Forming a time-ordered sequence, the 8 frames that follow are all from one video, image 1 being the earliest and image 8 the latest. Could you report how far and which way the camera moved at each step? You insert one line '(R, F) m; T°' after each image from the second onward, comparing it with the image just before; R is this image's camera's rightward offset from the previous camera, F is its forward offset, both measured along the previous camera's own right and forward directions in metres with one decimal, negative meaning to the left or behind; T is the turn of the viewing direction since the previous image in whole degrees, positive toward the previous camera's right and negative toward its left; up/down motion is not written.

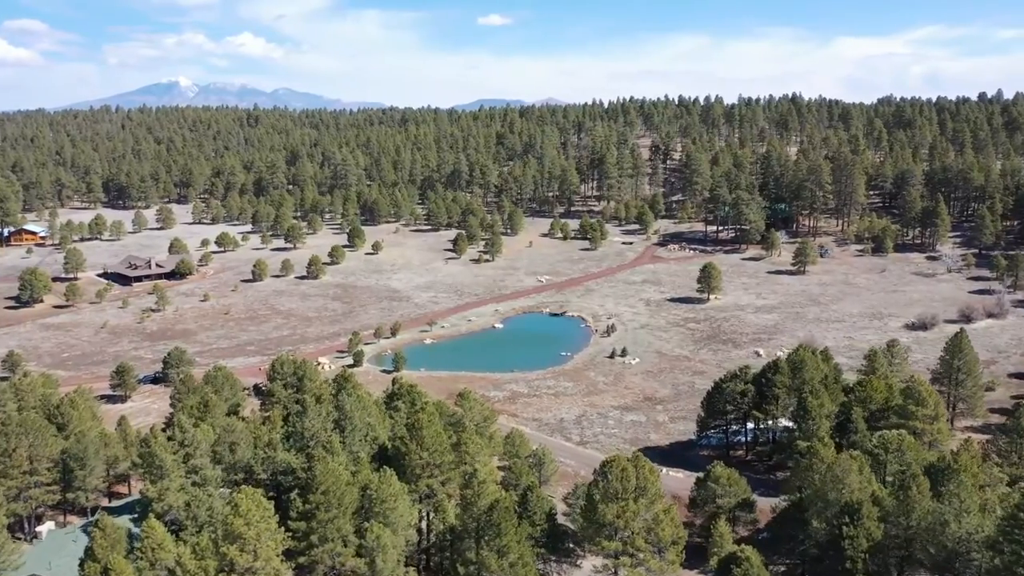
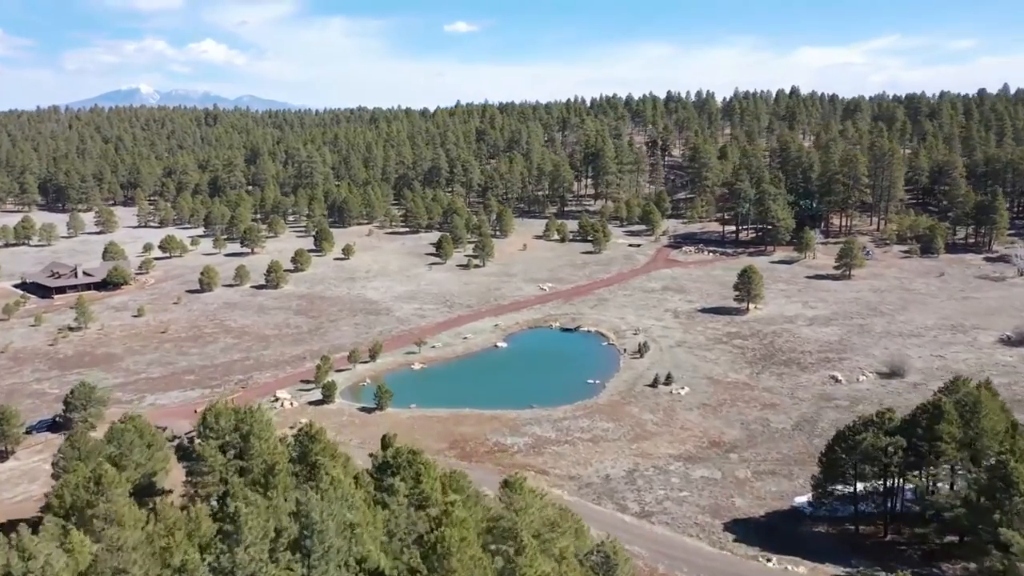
(-3.6, +17.9) m; +2°
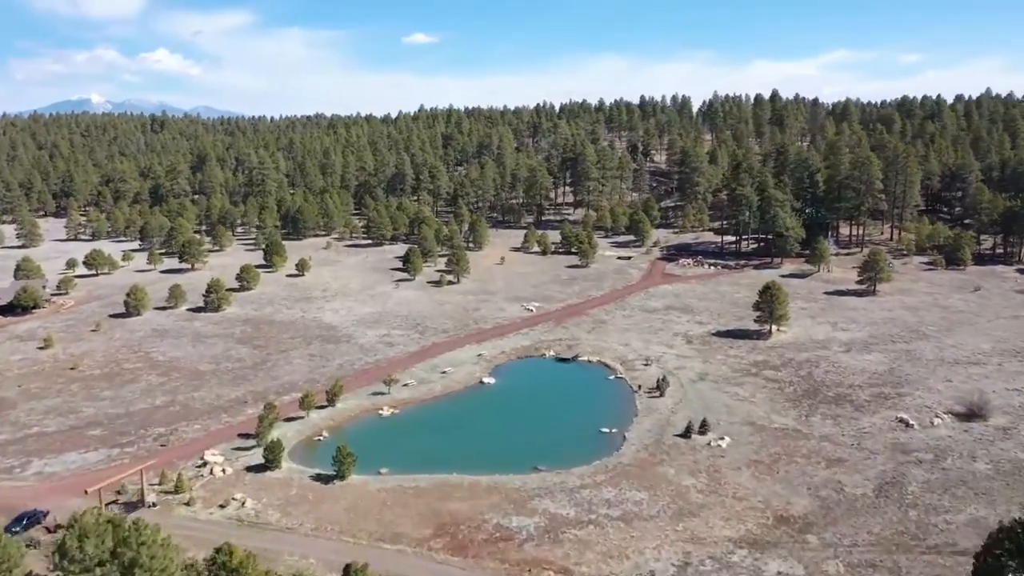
(-2.2, +13.4) m; +3°
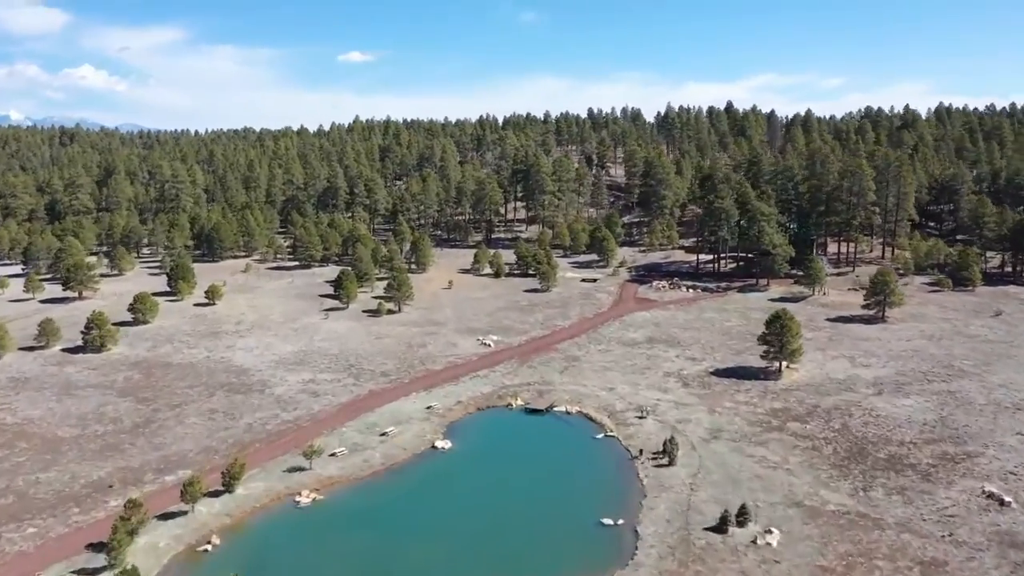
(-1.3, +14.4) m; +4°
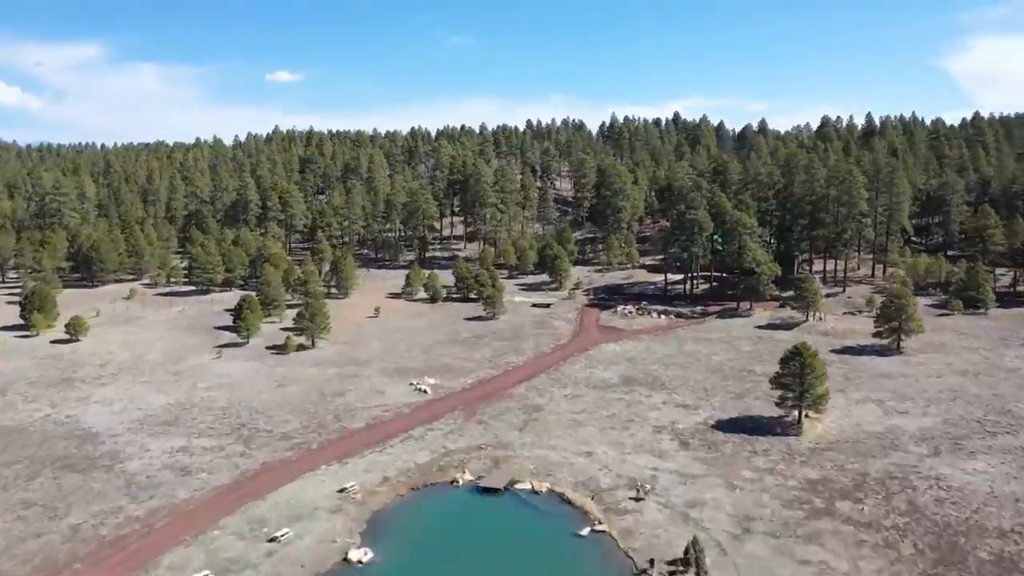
(-0.6, +15.1) m; +5°
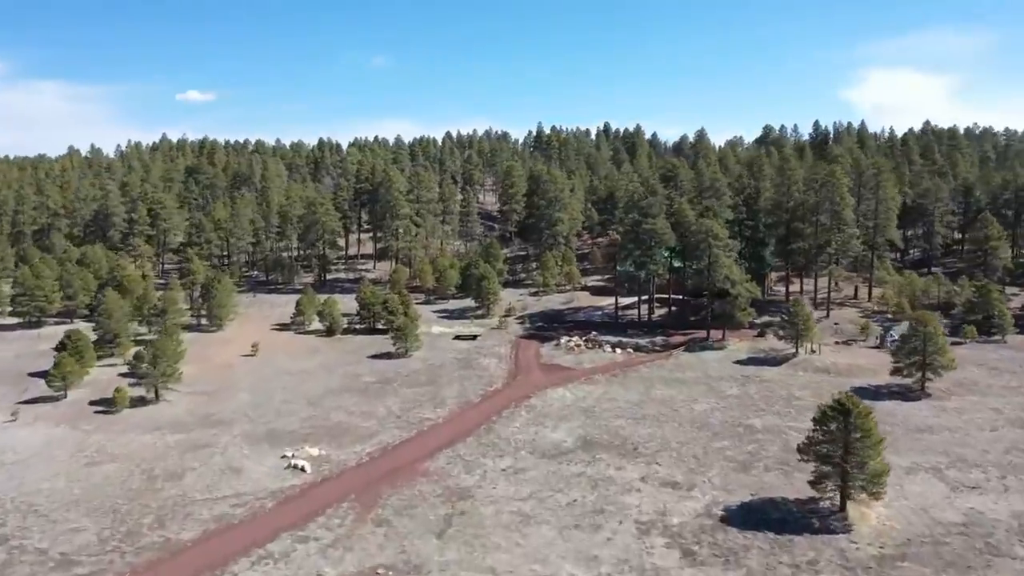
(+0.3, +16.4) m; +6°
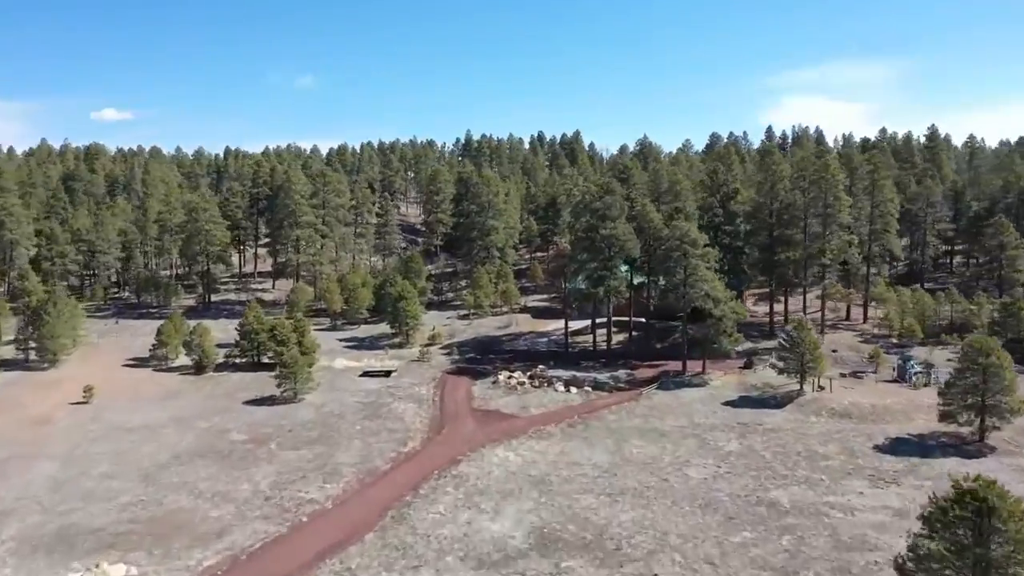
(+0.3, +14.3) m; +5°
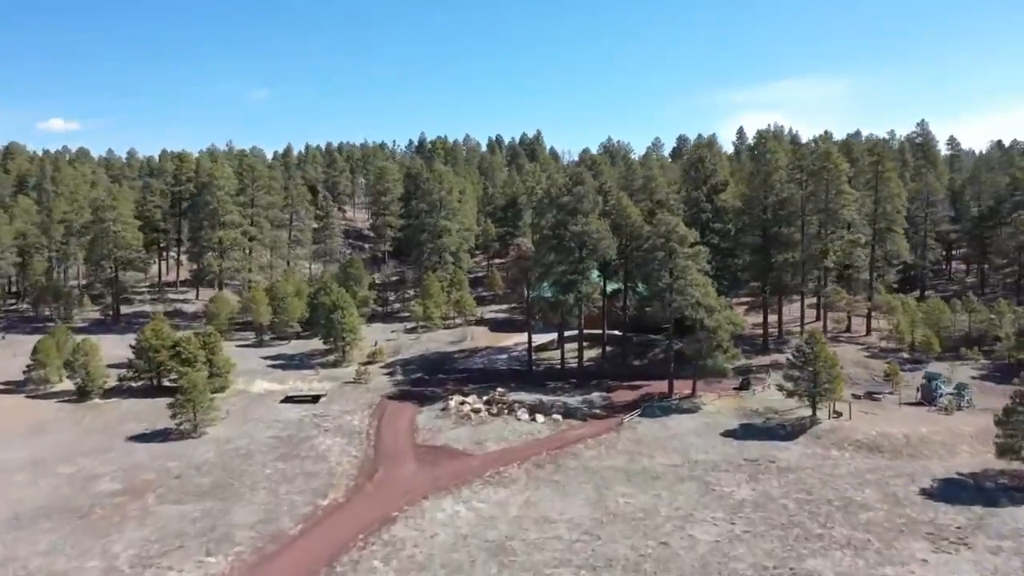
(+0.3, +8.6) m; +3°
